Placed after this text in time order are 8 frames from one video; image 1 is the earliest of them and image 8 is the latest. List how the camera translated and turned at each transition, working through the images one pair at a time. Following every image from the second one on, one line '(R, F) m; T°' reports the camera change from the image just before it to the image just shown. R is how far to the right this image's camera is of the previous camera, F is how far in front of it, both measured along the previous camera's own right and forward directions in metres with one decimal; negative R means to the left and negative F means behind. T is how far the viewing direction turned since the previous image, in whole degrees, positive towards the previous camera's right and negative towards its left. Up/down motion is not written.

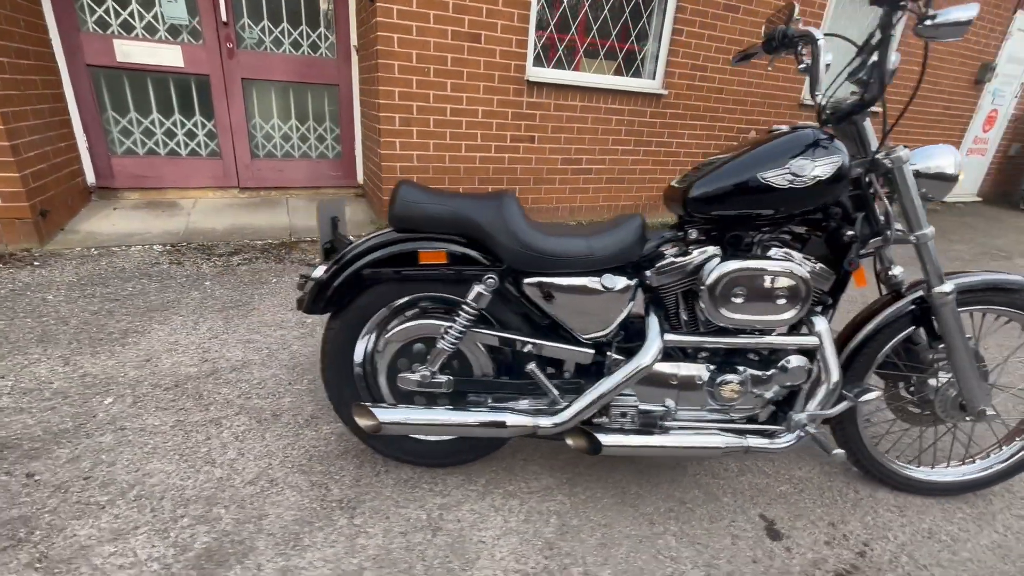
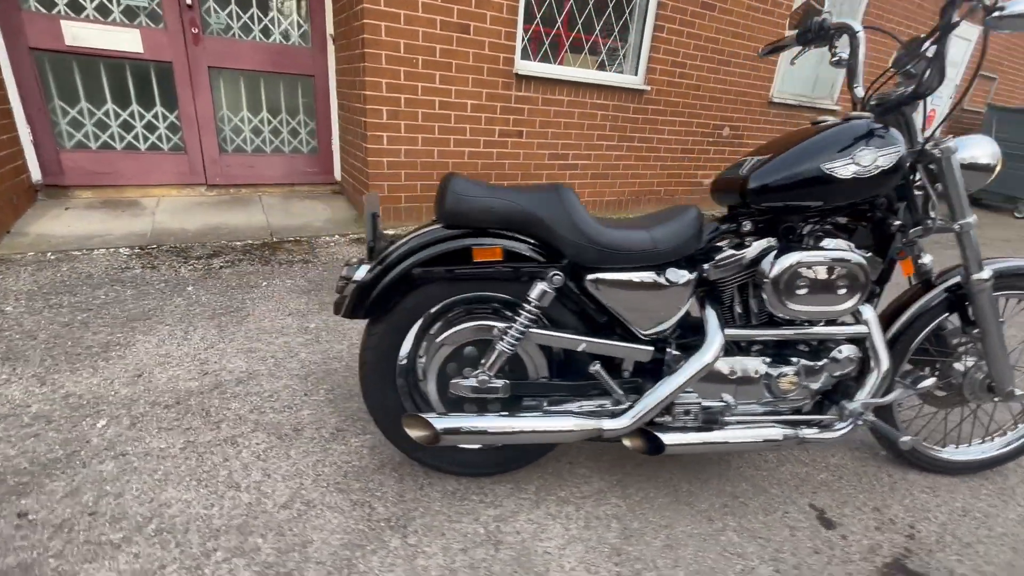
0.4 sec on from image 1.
(-0.4, +0.1) m; +5°
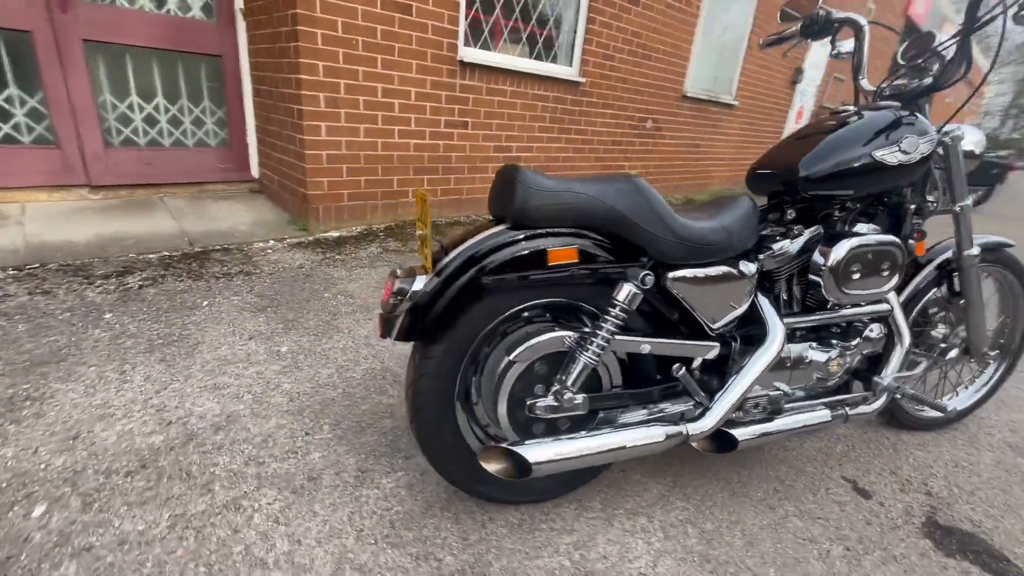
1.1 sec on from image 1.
(-0.6, +0.3) m; +12°
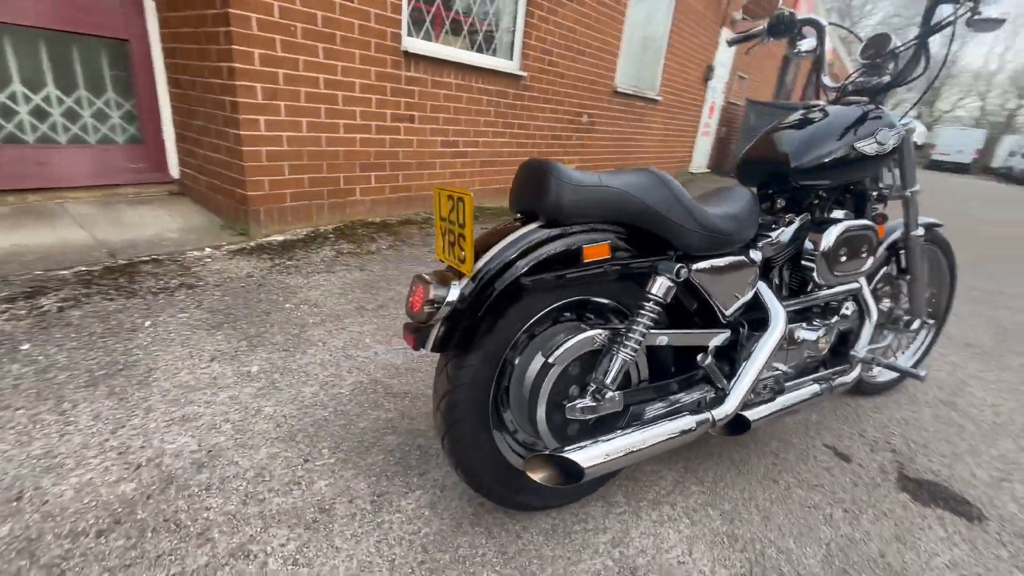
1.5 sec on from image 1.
(-0.4, +0.1) m; +9°
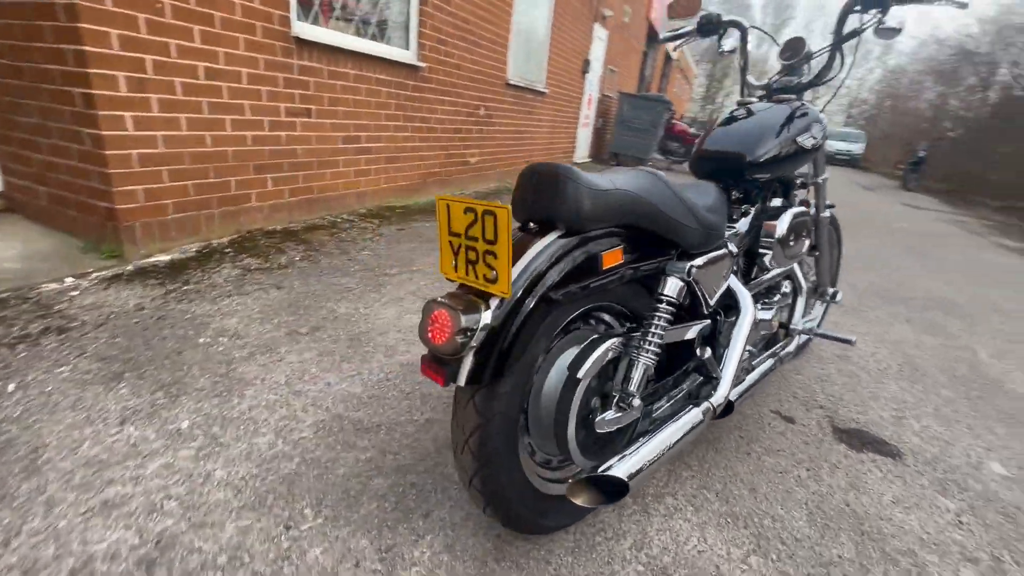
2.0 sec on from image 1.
(-0.4, +0.2) m; +13°
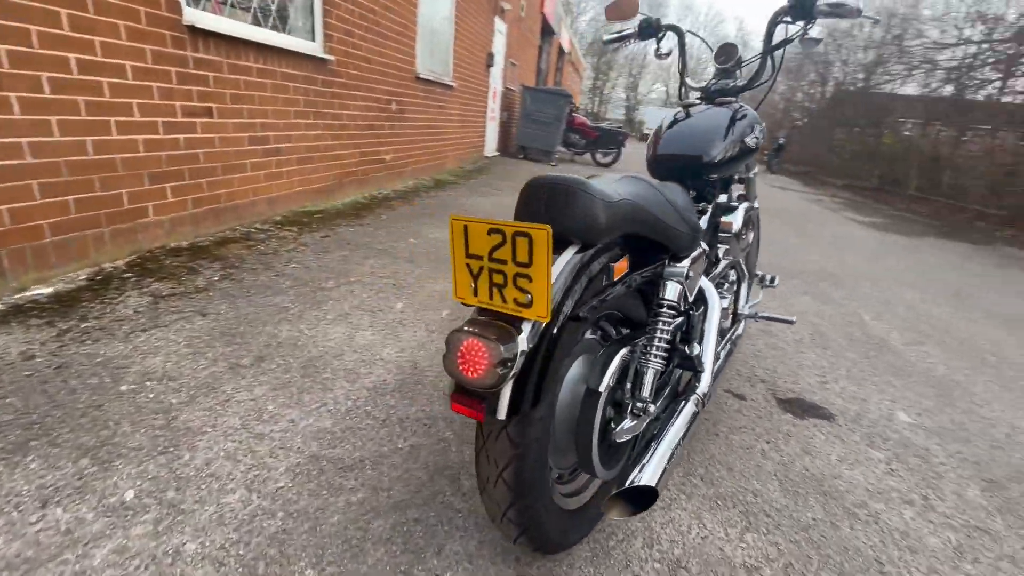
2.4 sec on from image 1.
(-0.3, +0.1) m; +11°
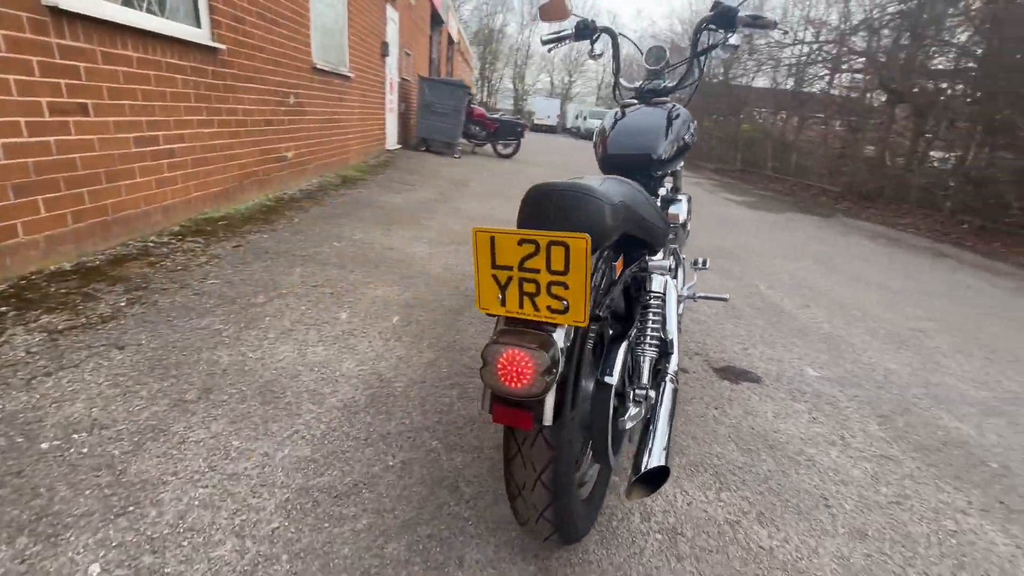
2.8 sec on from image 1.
(-0.3, 0.0) m; +12°
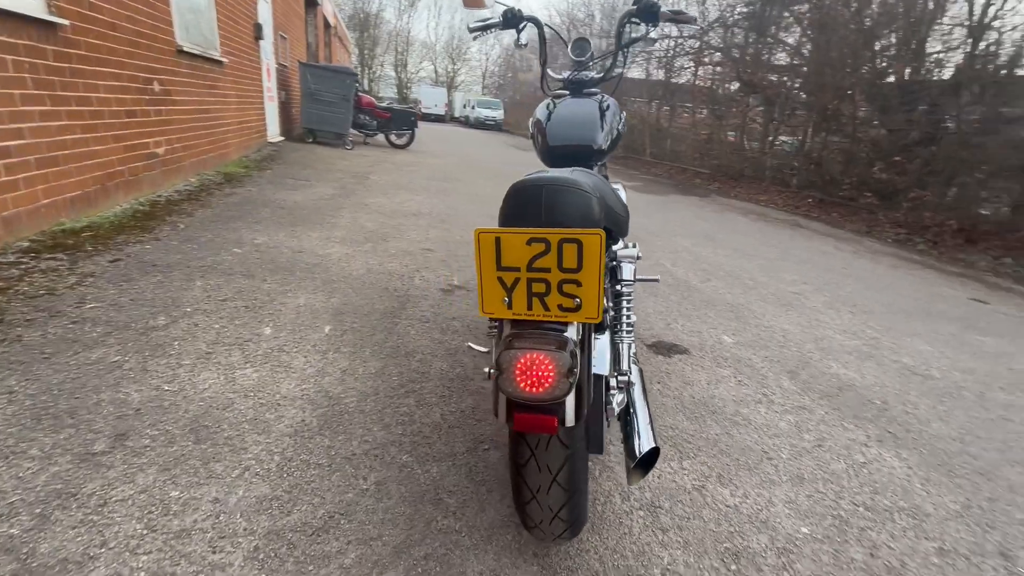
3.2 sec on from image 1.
(-0.3, +0.1) m; +12°
